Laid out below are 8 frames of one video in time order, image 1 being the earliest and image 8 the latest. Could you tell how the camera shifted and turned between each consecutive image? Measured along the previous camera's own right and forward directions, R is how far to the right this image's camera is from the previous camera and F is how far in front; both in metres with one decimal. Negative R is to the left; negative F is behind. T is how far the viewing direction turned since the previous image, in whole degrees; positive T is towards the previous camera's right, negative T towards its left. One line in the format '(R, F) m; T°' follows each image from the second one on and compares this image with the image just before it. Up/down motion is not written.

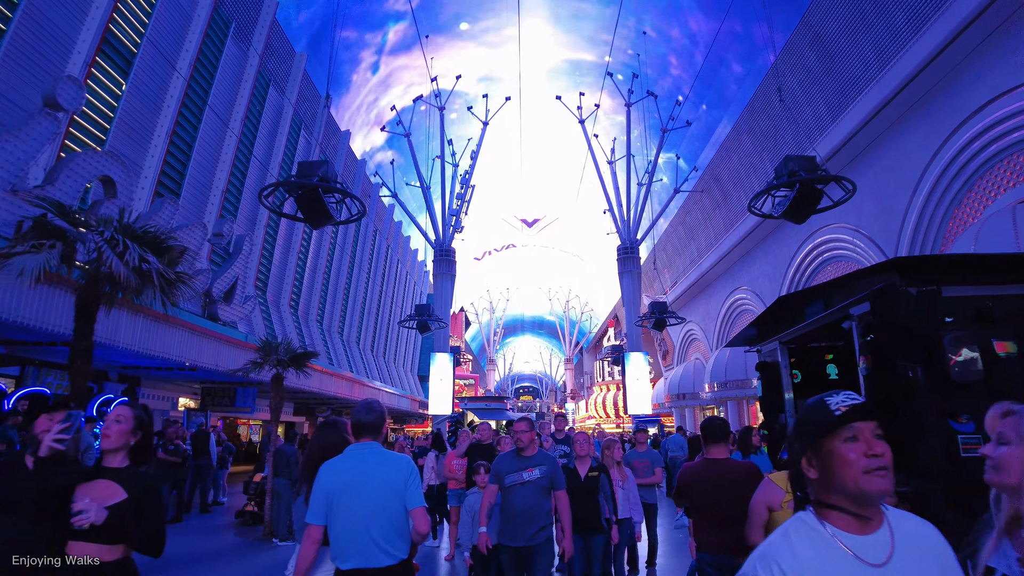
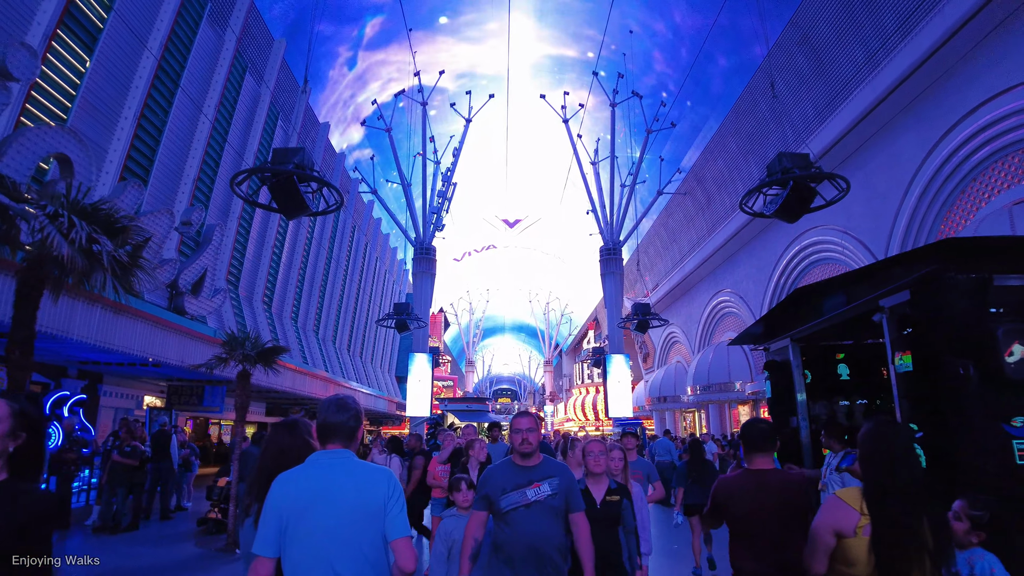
(-0.1, +0.4) m; +2°
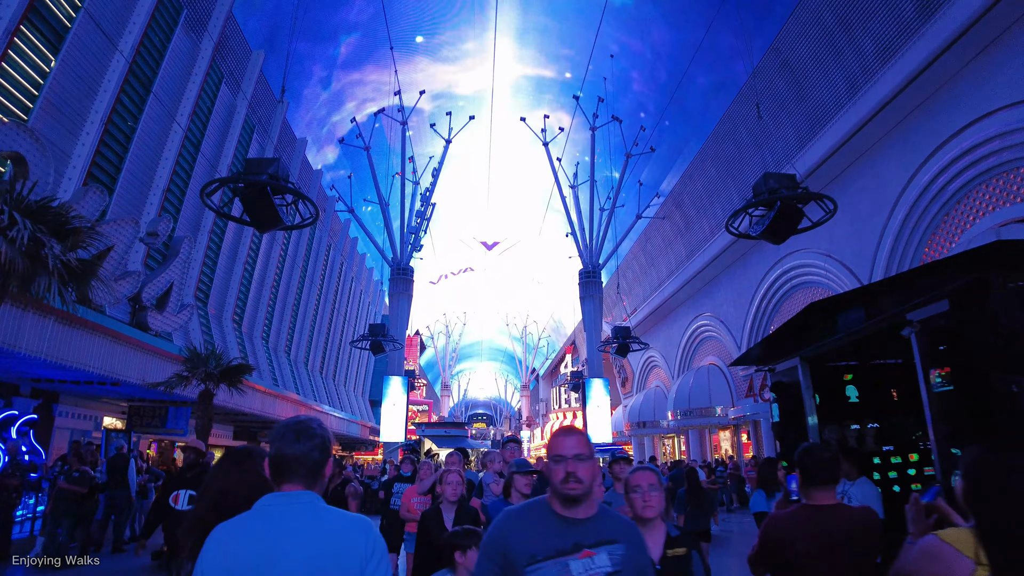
(-0.1, +0.4) m; +2°
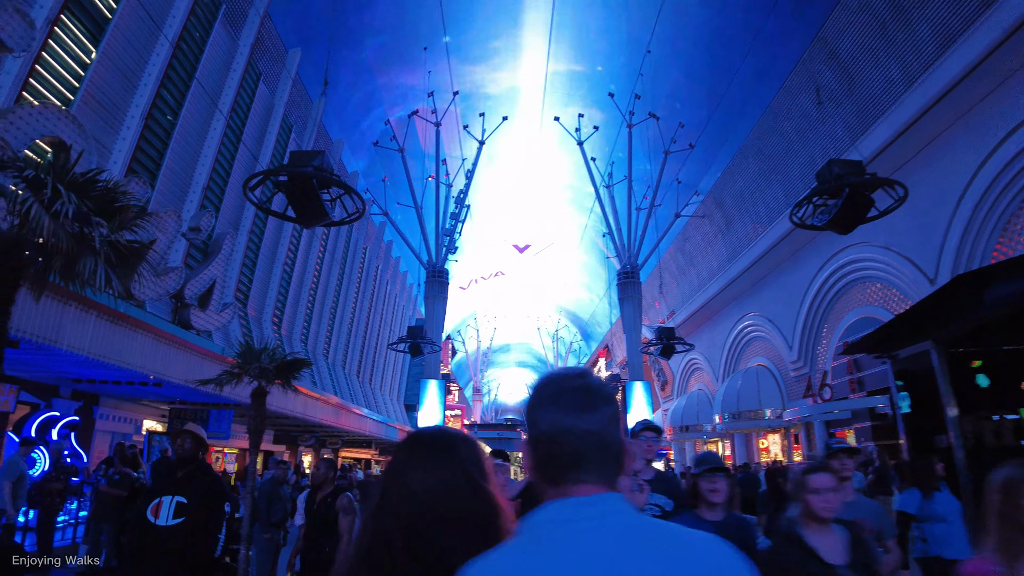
(-0.4, +0.5) m; -3°
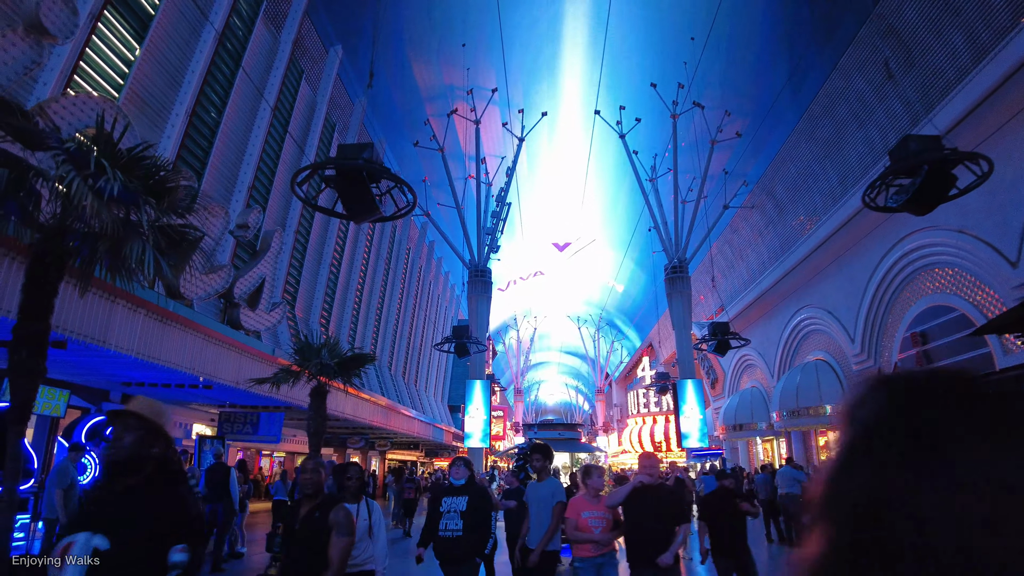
(-0.3, +0.5) m; -4°
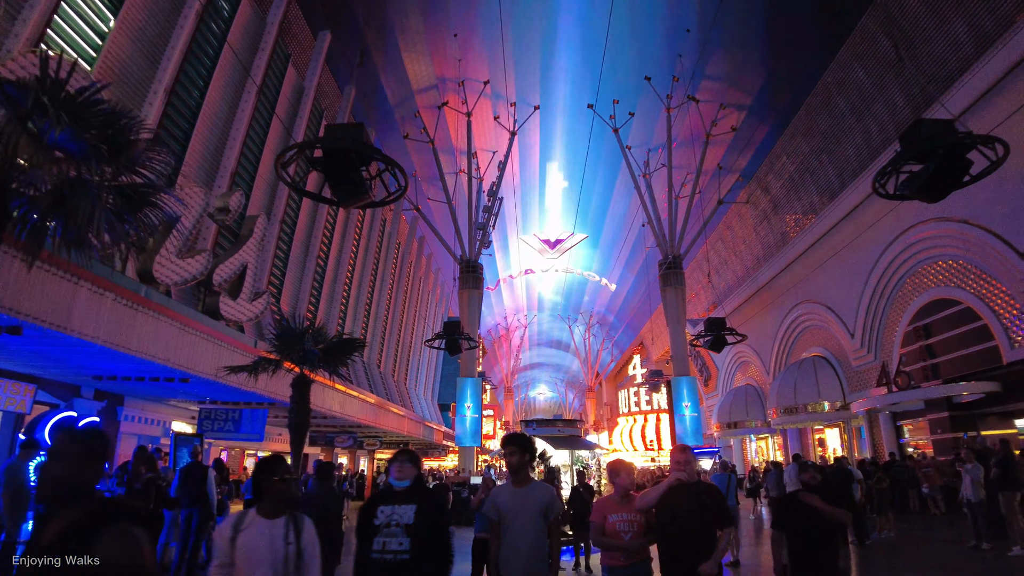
(-0.1, +0.5) m; +1°
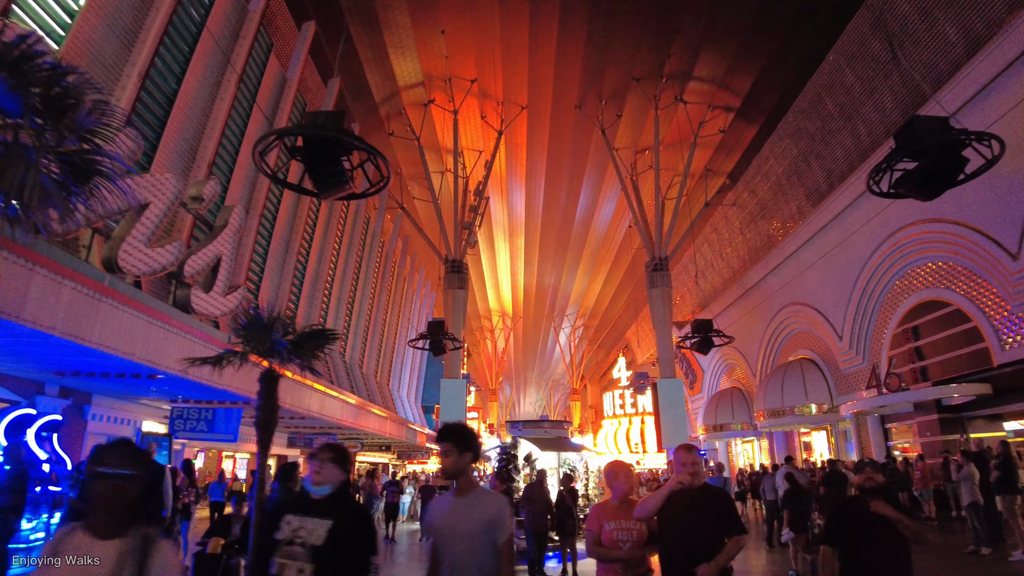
(0.0, +0.3) m; +1°
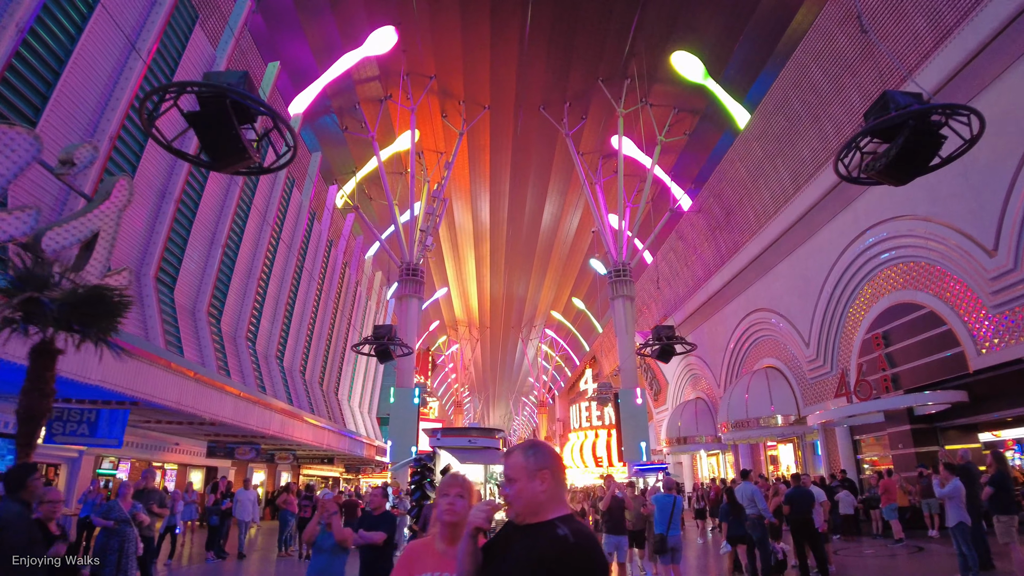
(+0.6, +1.2) m; +3°
